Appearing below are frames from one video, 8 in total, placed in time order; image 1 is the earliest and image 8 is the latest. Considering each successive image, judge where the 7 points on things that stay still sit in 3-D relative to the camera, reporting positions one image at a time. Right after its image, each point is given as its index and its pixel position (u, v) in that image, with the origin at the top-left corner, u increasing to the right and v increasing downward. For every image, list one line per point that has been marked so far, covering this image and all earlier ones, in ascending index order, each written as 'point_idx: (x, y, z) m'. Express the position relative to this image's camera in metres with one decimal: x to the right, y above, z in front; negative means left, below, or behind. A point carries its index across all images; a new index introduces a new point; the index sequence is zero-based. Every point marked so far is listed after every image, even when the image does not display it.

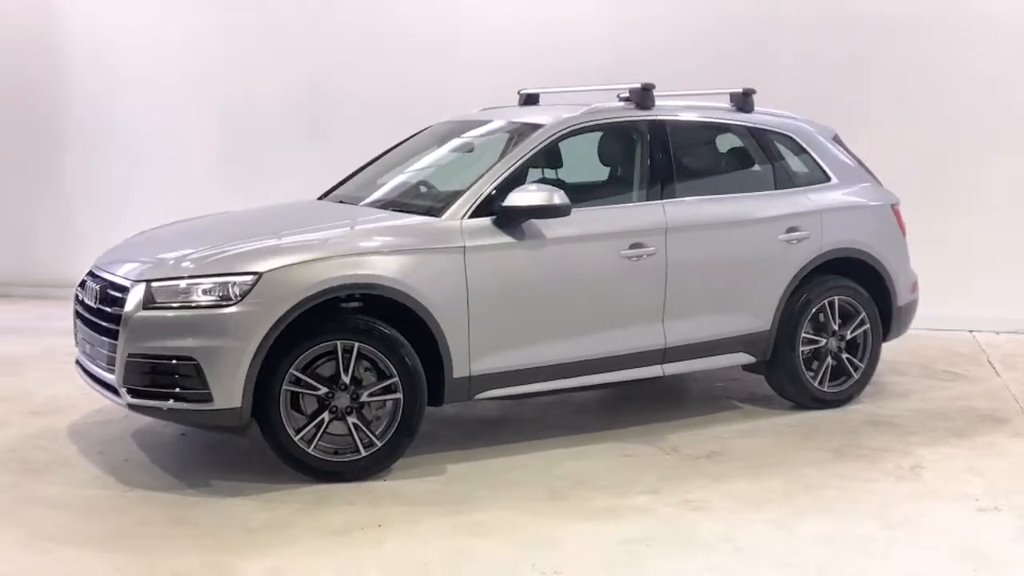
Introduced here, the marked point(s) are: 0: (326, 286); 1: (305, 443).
0: (-0.6, 0.0, +4.2) m
1: (-0.7, -0.5, +4.2) m
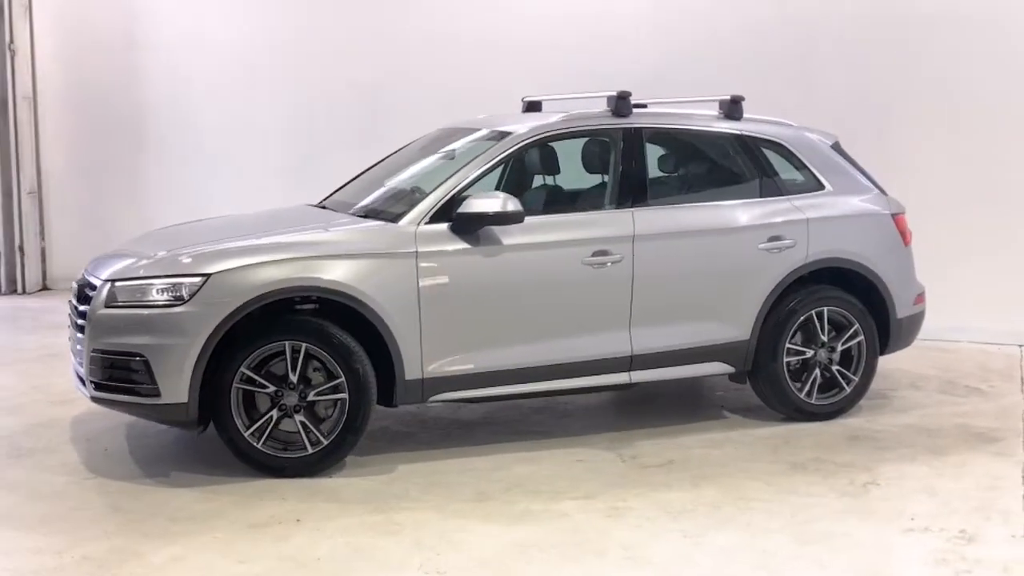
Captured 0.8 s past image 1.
0: (-0.8, 0.0, +4.3) m
1: (-0.9, -0.5, +4.4) m
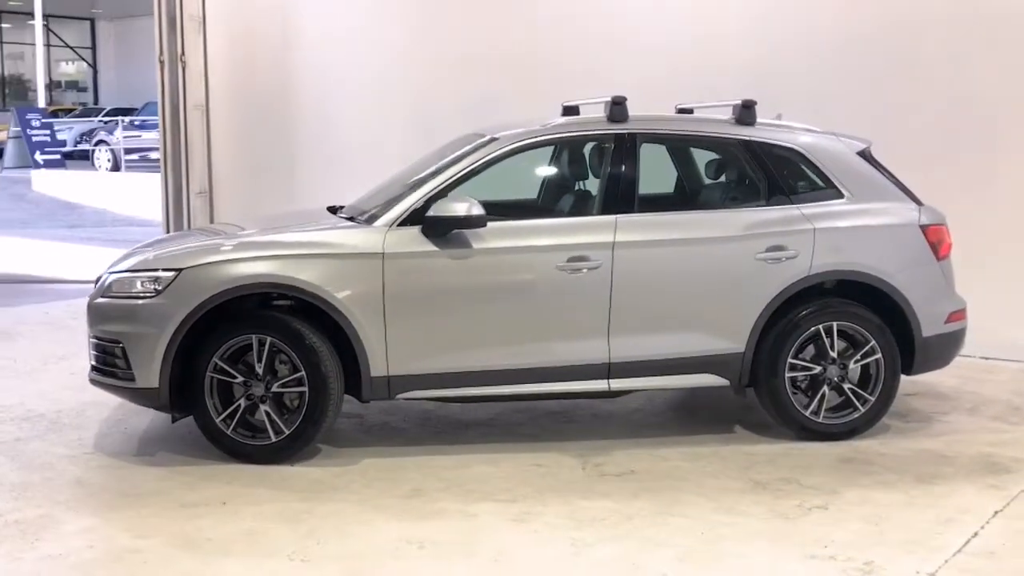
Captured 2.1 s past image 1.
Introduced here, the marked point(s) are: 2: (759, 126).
0: (-1.0, 0.0, +4.6) m
1: (-1.1, -0.5, +4.7) m
2: (+1.0, +0.7, +5.2) m
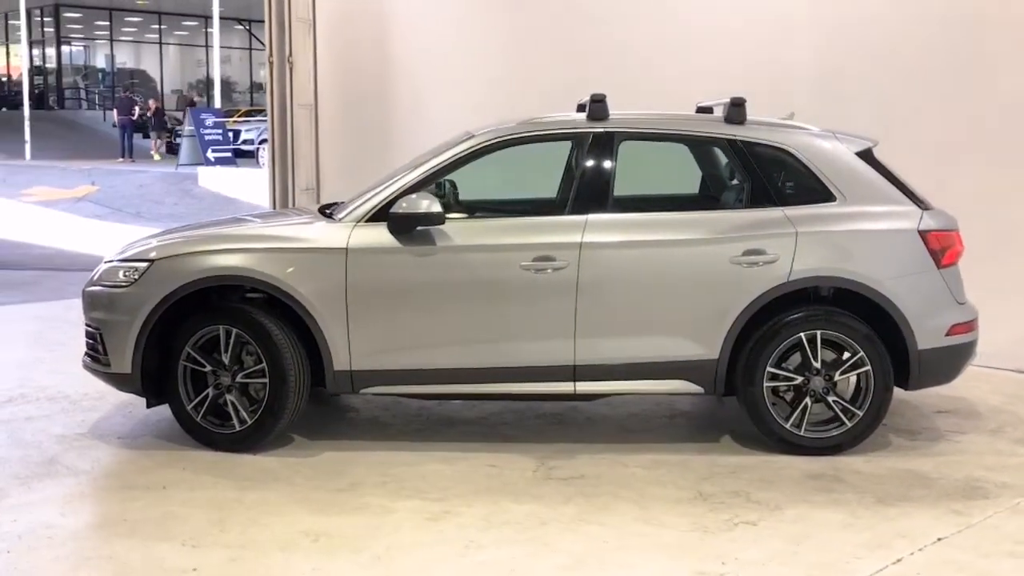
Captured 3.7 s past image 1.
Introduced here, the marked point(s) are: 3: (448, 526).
0: (-1.1, 0.0, +4.7) m
1: (-1.2, -0.5, +4.8) m
2: (+0.9, +0.6, +5.0) m
3: (-0.2, -0.7, +3.9) m
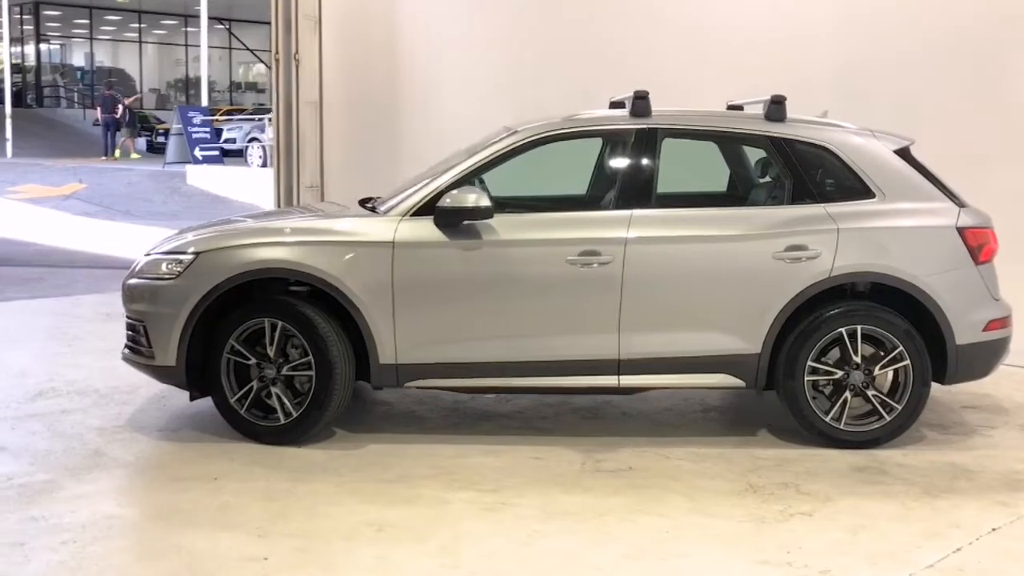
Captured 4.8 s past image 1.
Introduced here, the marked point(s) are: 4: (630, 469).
0: (-1.0, +0.1, +4.7) m
1: (-1.0, -0.4, +4.8) m
2: (+1.1, +0.6, +5.0) m
3: (0.0, -0.7, +4.0) m
4: (+0.4, -0.6, +4.5) m
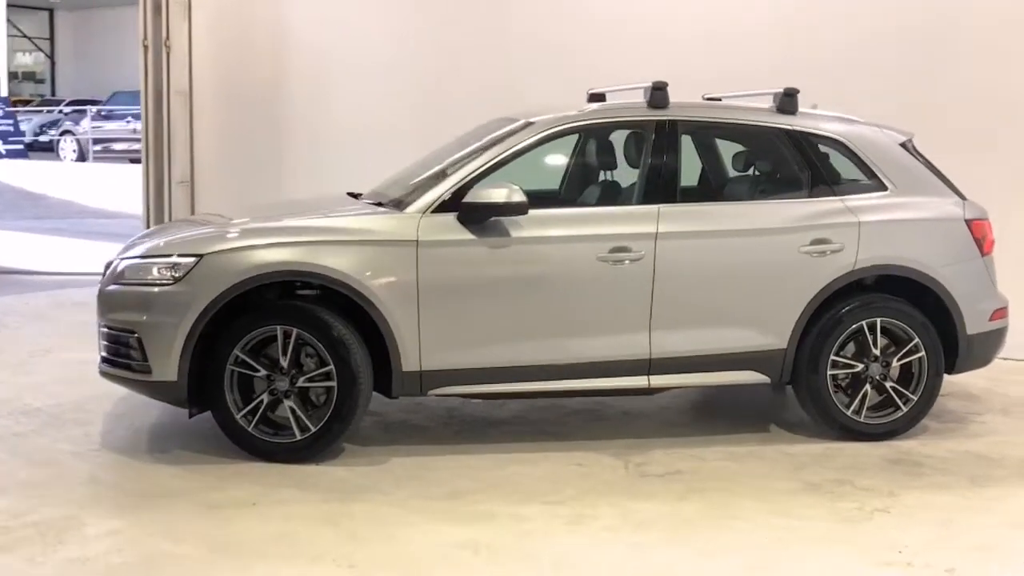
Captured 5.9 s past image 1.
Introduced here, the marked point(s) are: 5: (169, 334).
0: (-0.8, +0.1, +4.3) m
1: (-0.9, -0.5, +4.4) m
2: (+1.1, +0.7, +5.0) m
3: (+0.2, -0.7, +3.8) m
4: (+0.6, -0.6, +4.4) m
5: (-1.1, -0.2, +4.3) m
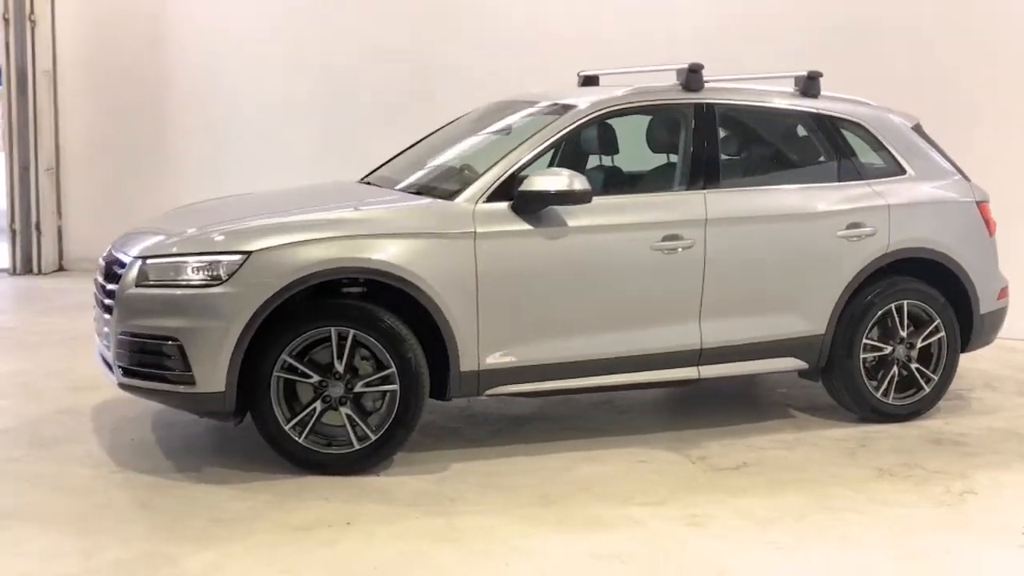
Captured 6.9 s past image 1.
0: (-0.6, +0.1, +4.0) m
1: (-0.7, -0.5, +4.0) m
2: (+1.2, +0.7, +5.0) m
3: (+0.6, -0.7, +3.6) m
4: (+0.8, -0.6, +4.3) m
5: (-0.9, -0.2, +3.9) m
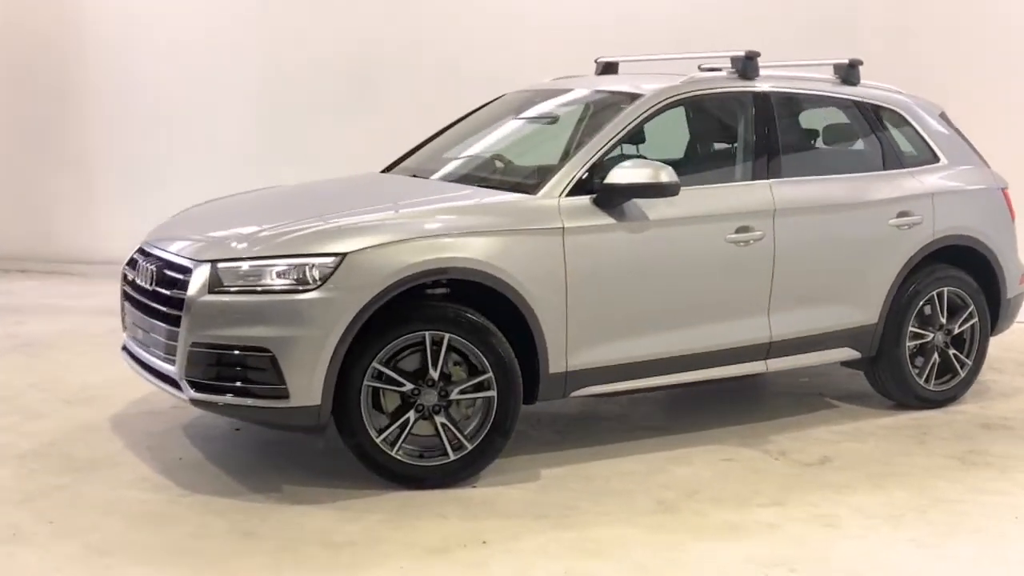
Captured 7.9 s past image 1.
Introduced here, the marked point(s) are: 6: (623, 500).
0: (-0.3, +0.1, +3.7) m
1: (-0.4, -0.5, +3.8) m
2: (+1.3, +0.8, +5.0) m
3: (+0.9, -0.7, +3.6) m
4: (+1.0, -0.6, +4.2) m
5: (-0.6, -0.2, +3.6) m
6: (+0.3, -0.6, +3.7) m
